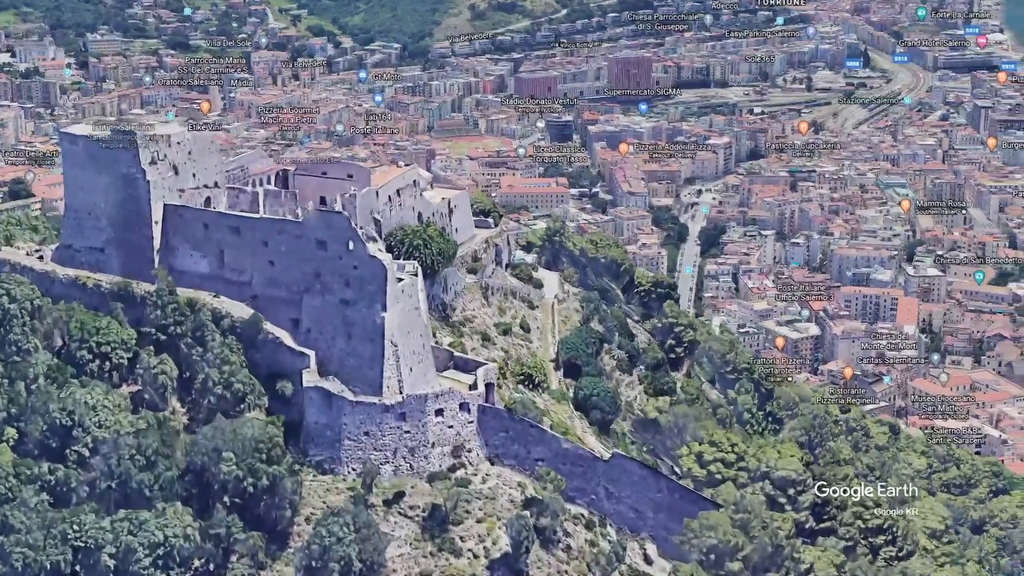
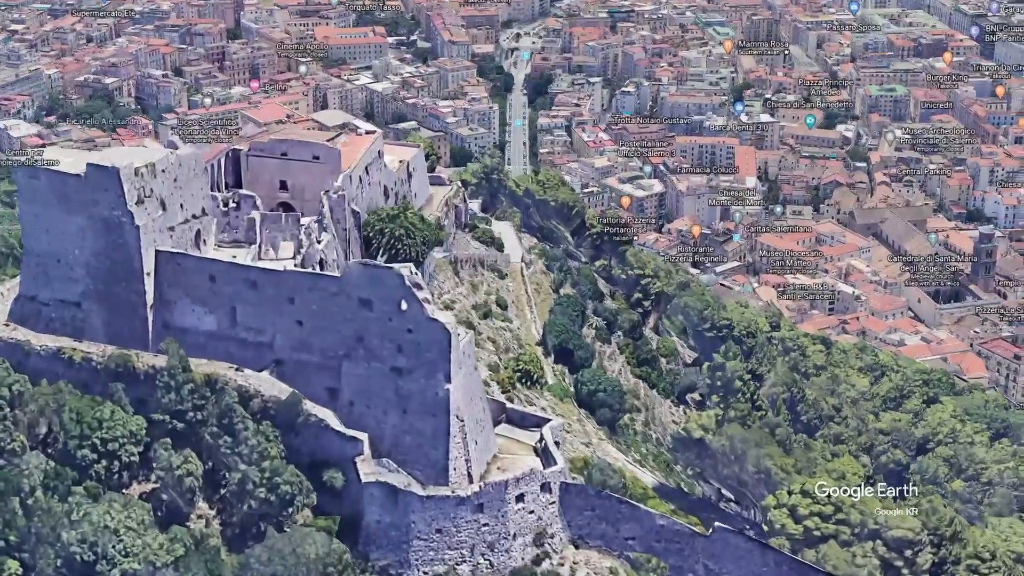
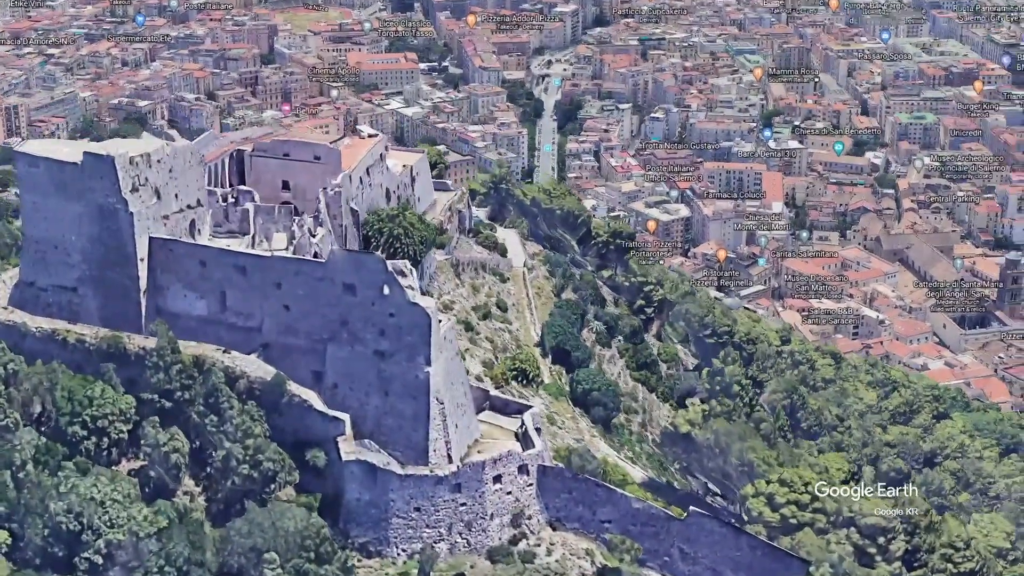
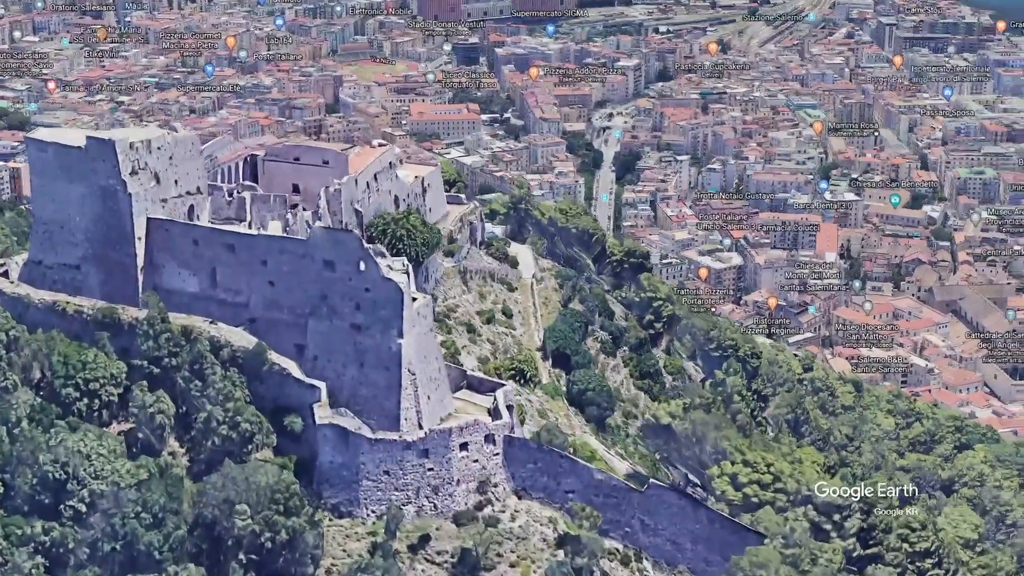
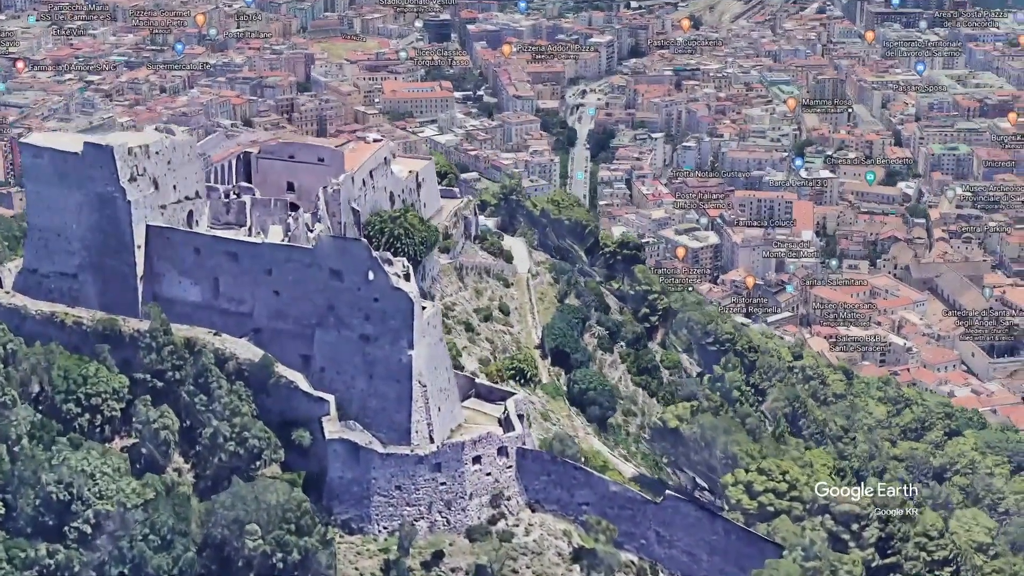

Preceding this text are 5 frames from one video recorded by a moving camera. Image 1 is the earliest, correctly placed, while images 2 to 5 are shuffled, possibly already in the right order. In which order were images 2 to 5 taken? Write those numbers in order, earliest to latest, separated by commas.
4, 5, 3, 2
